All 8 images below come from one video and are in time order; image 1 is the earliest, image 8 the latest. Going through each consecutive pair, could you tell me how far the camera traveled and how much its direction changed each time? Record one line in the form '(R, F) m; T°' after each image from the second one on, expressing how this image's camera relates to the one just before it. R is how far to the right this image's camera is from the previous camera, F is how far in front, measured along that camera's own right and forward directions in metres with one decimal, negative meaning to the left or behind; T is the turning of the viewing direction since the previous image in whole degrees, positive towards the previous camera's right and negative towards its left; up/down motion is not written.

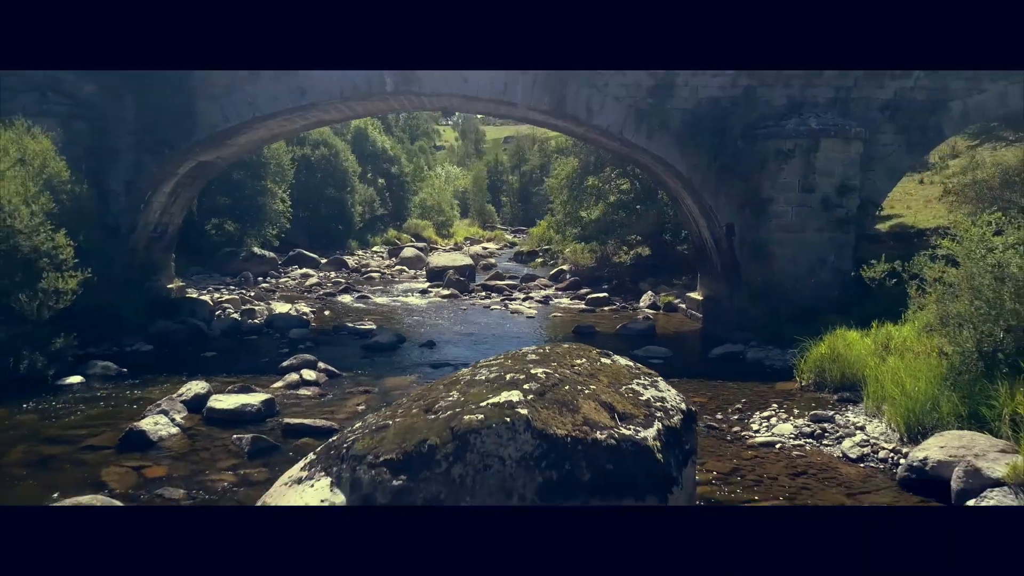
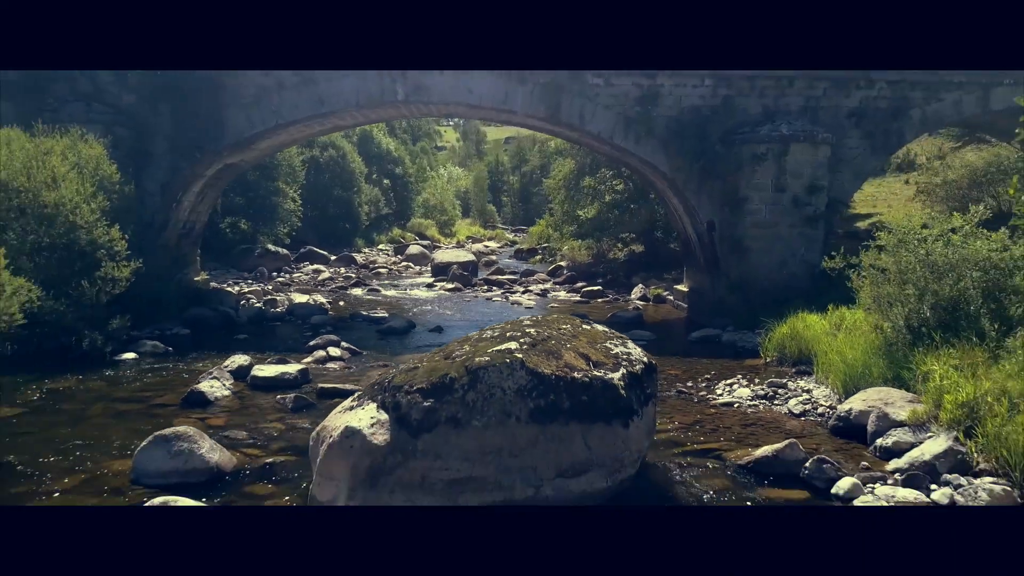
(0.0, -1.8) m; 0°
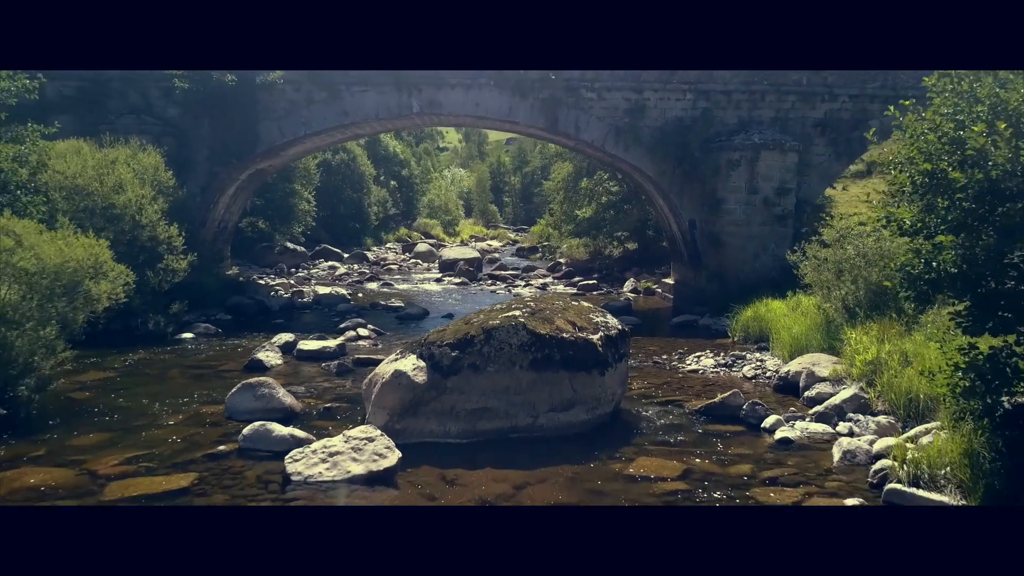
(0.0, -2.3) m; 0°
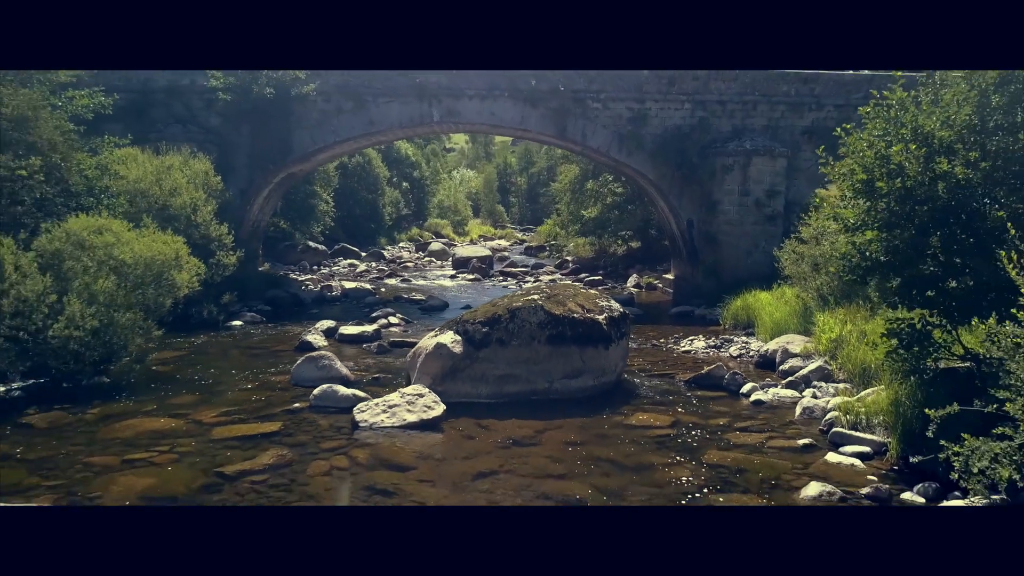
(-0.2, -2.0) m; 0°
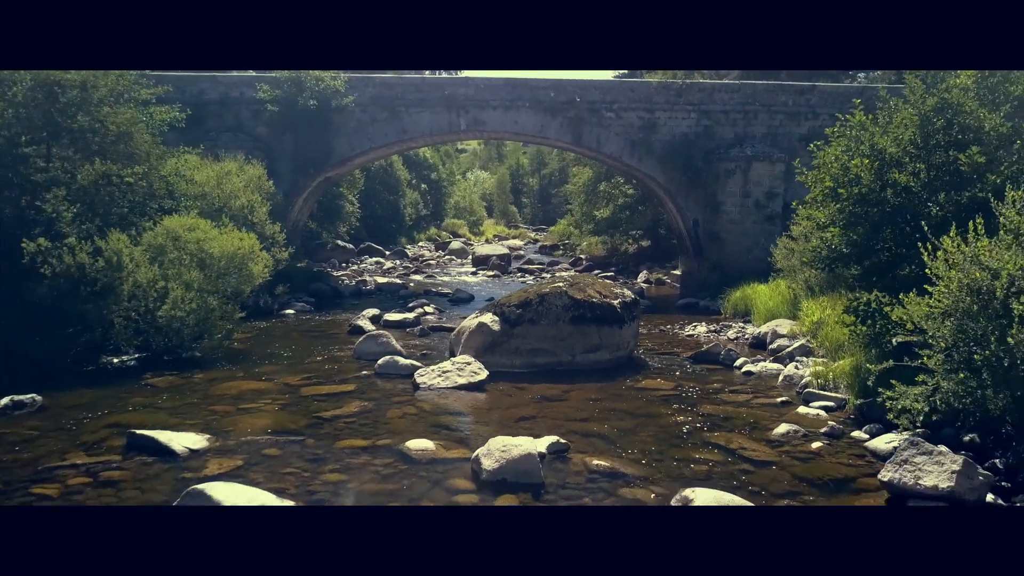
(-0.3, -2.2) m; -1°
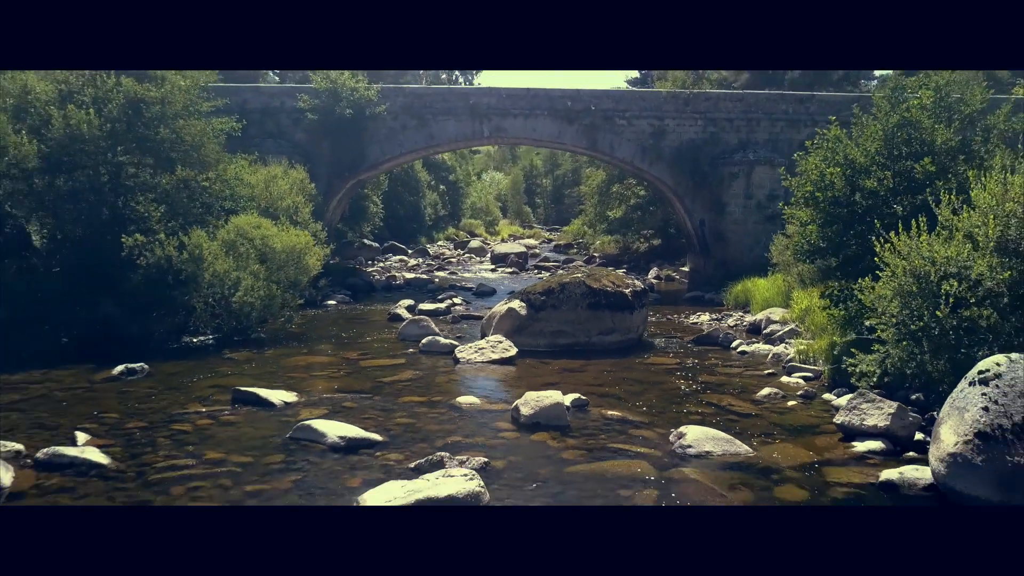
(-0.2, -2.1) m; -1°
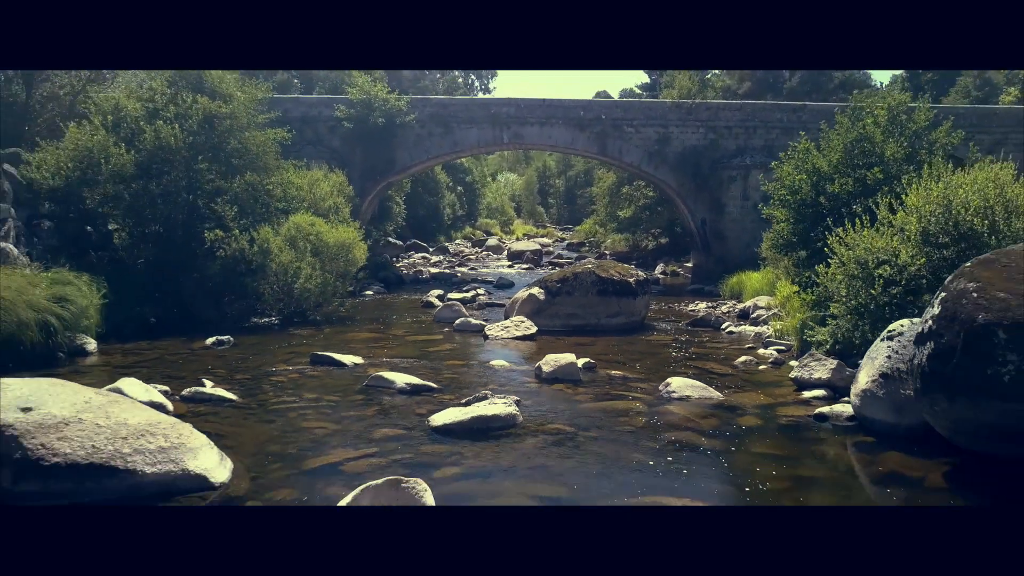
(-0.2, -2.6) m; -1°
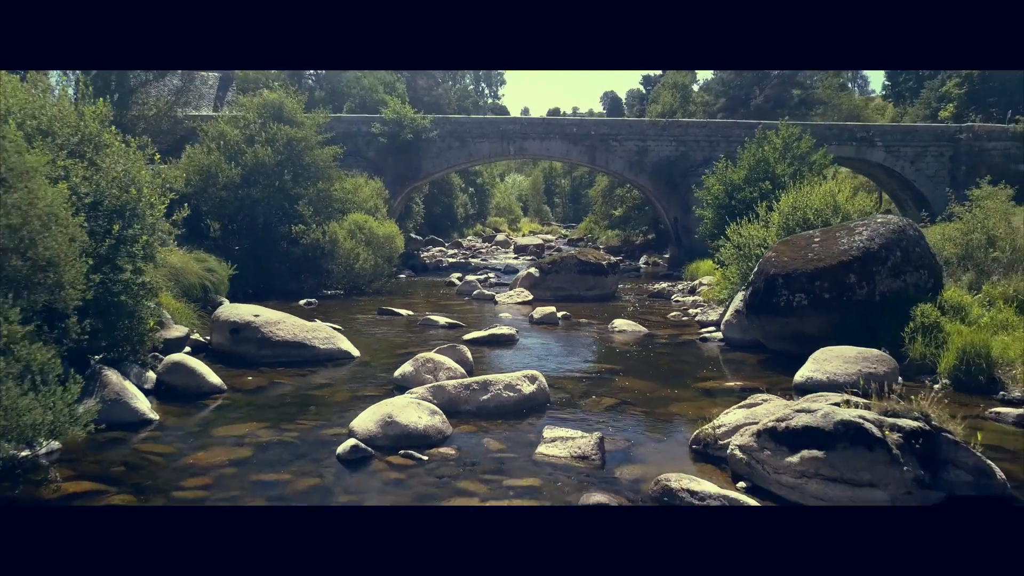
(+0.2, -6.3) m; -1°
